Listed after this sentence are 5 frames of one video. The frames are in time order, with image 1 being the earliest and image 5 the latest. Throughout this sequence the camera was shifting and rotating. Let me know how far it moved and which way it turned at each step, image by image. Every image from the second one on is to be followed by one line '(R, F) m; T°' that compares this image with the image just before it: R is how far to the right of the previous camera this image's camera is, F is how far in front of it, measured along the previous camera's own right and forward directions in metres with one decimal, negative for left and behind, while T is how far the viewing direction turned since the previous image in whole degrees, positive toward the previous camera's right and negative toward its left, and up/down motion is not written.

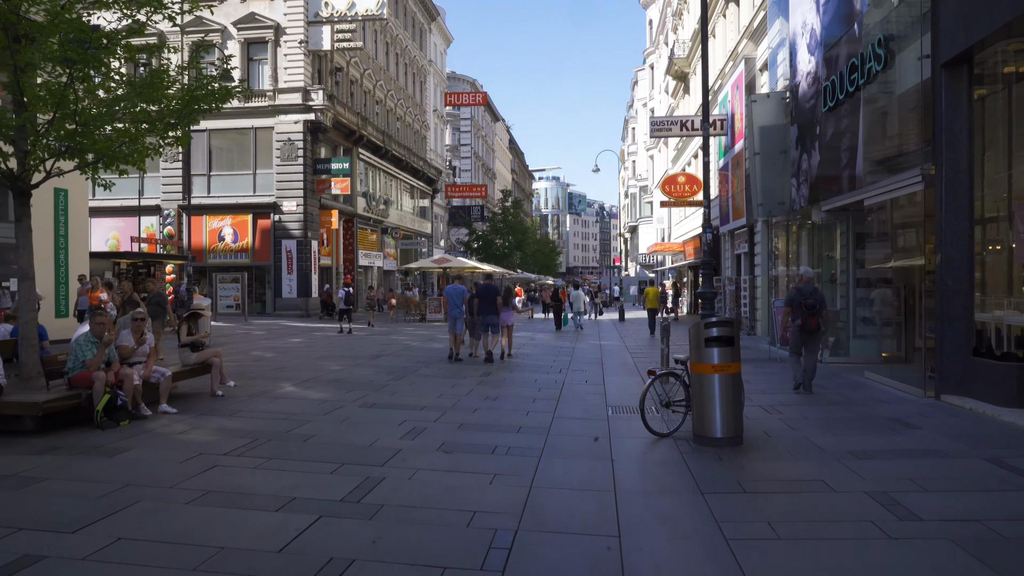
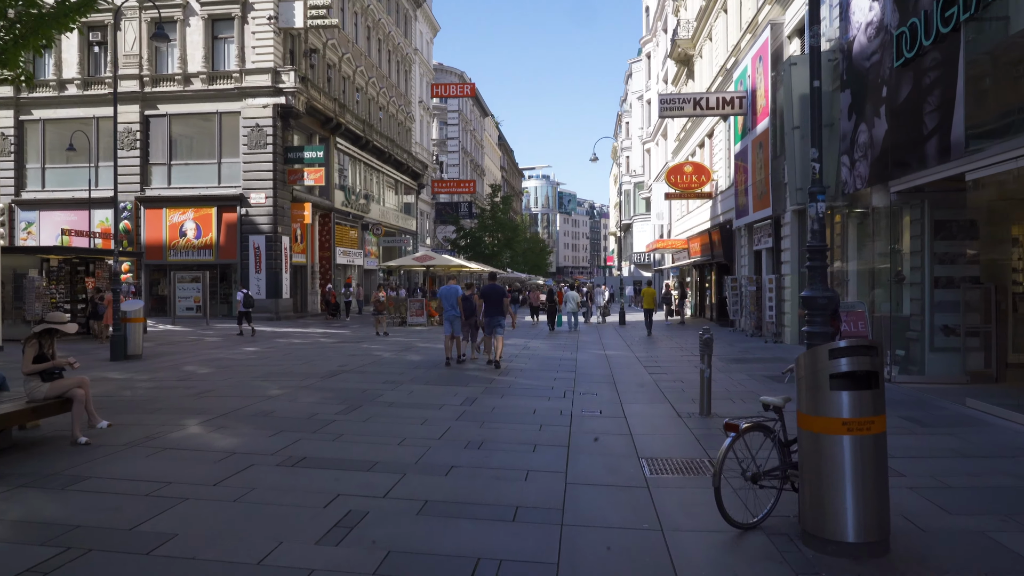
(0.0, +3.1) m; +1°
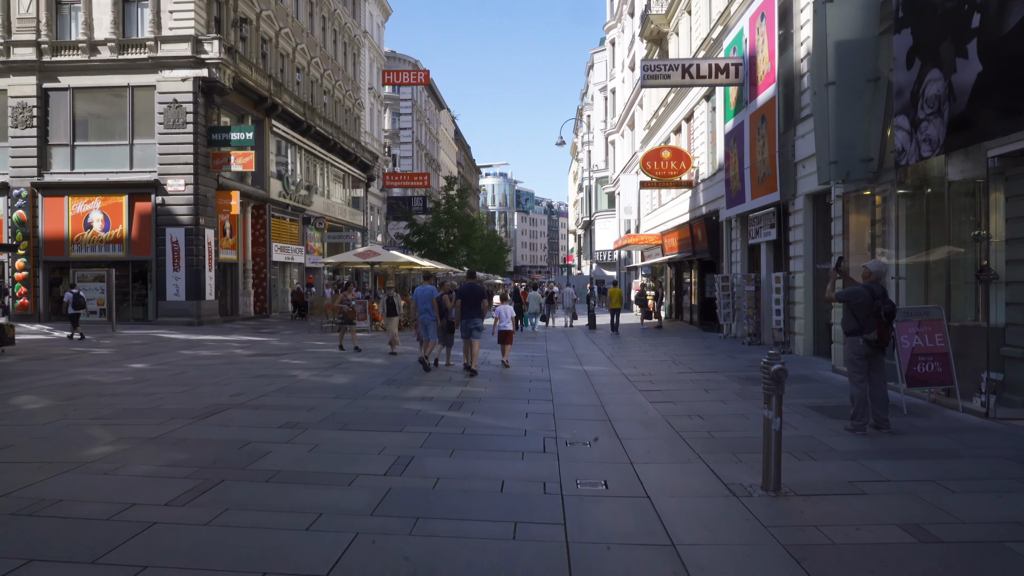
(0.0, +3.6) m; +3°
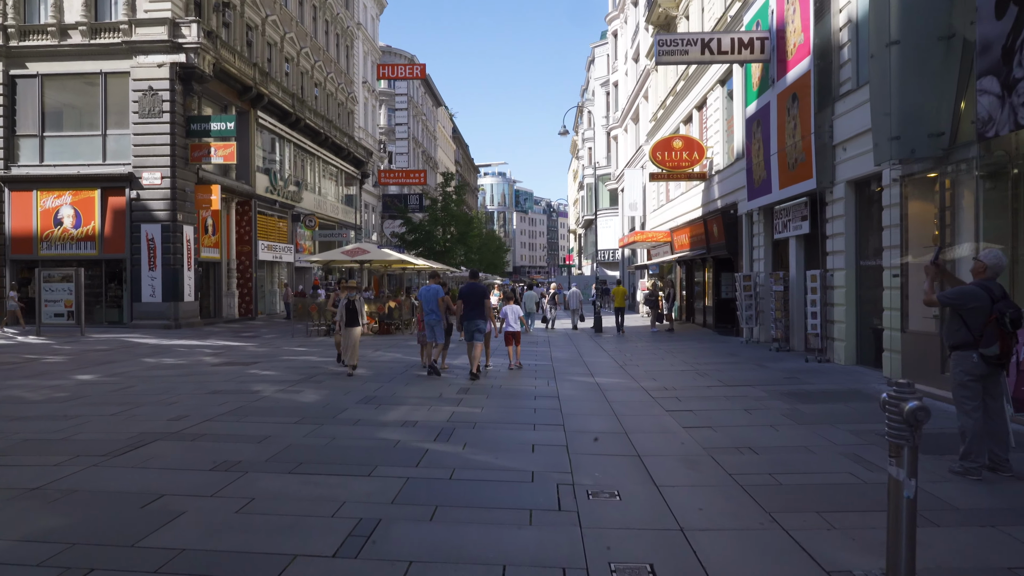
(0.0, +1.9) m; 0°
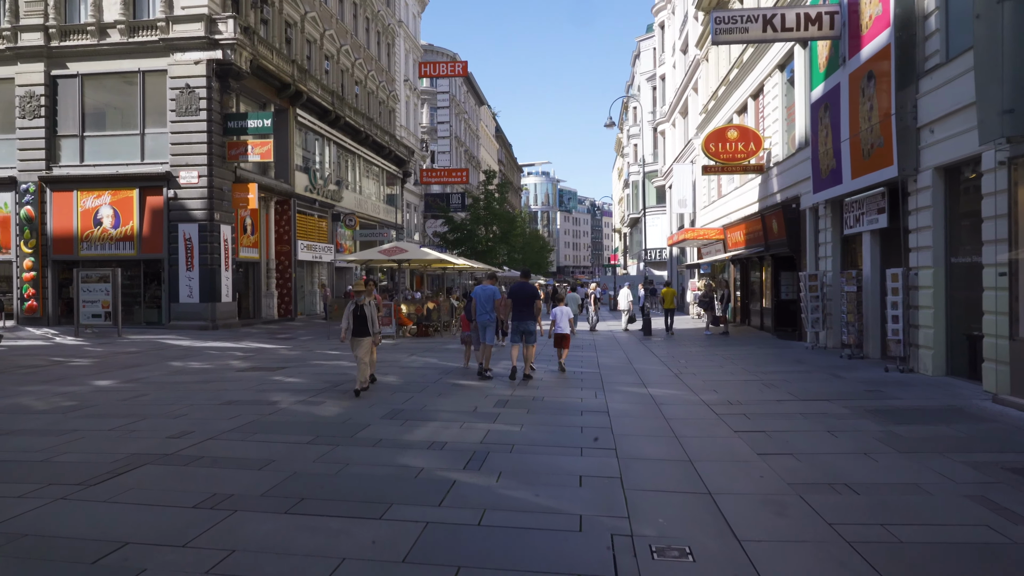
(0.0, +1.2) m; -3°
